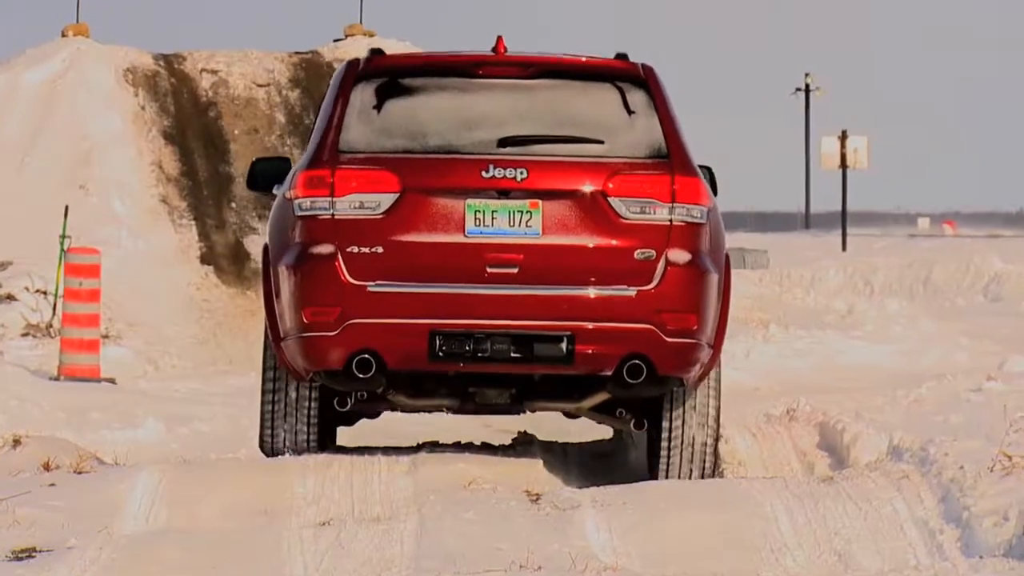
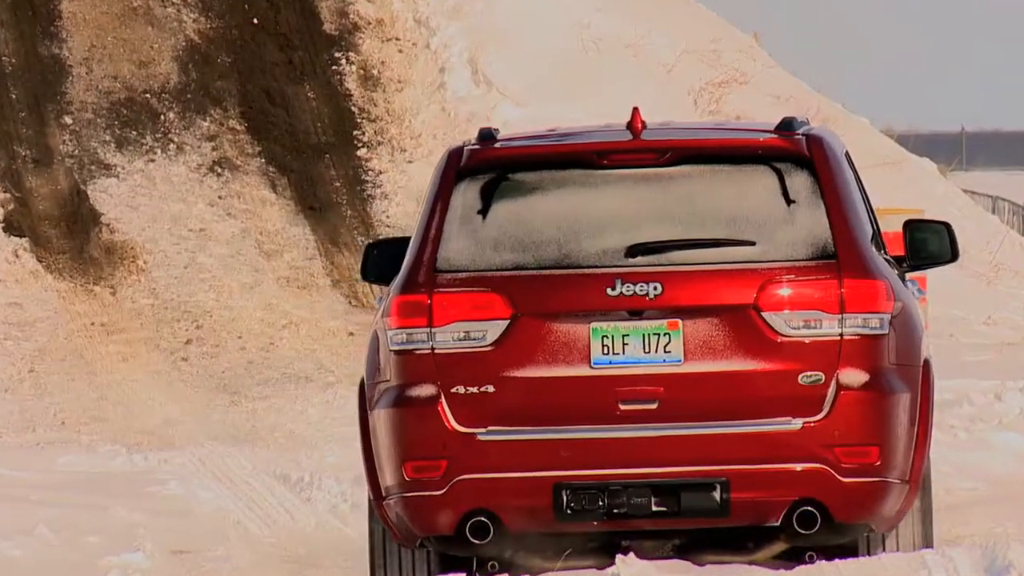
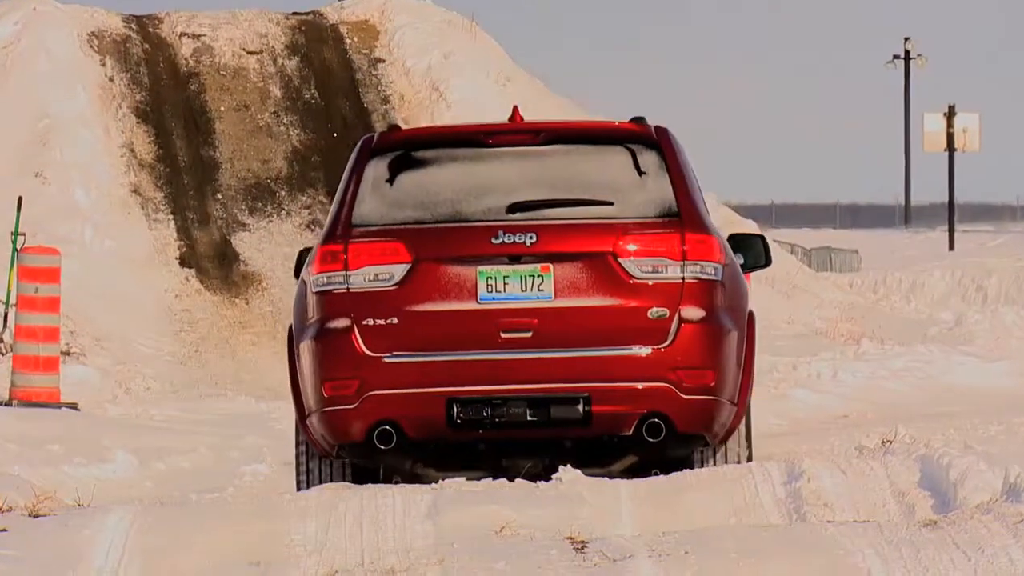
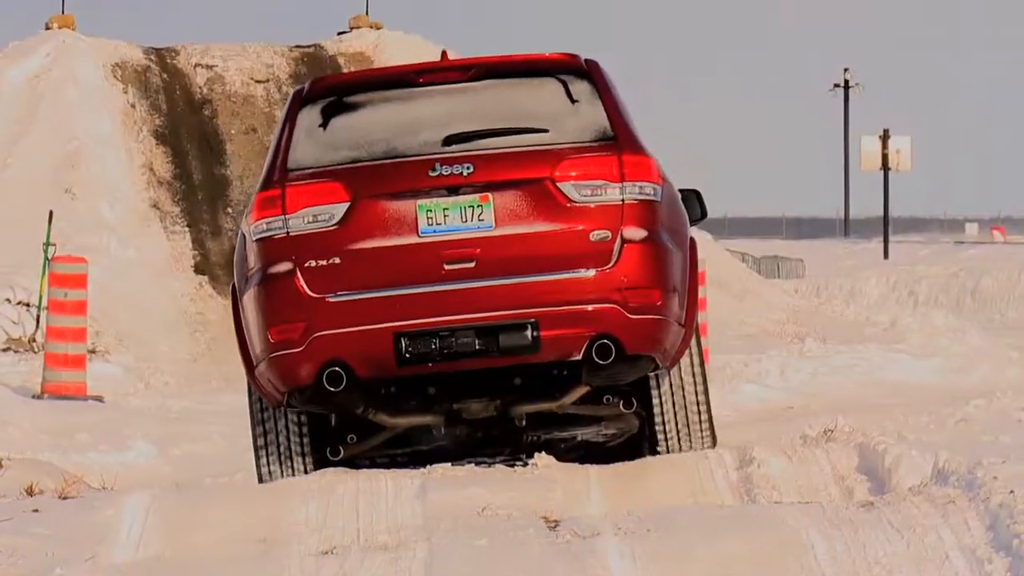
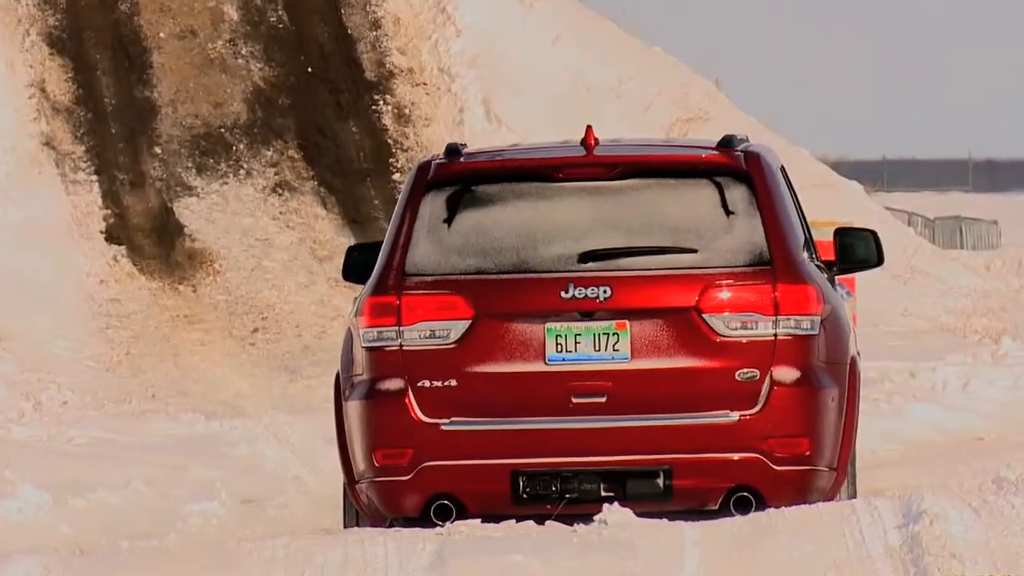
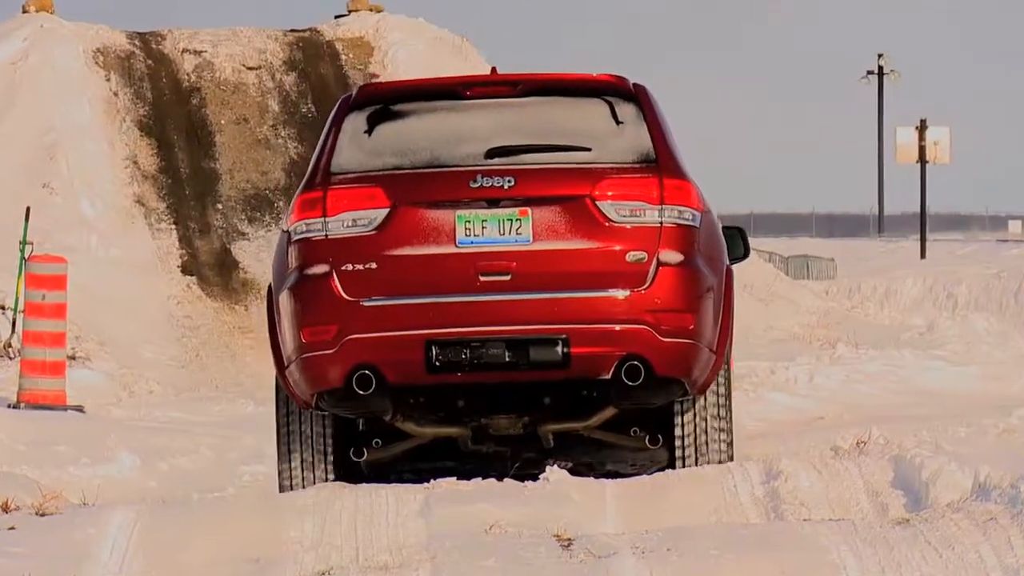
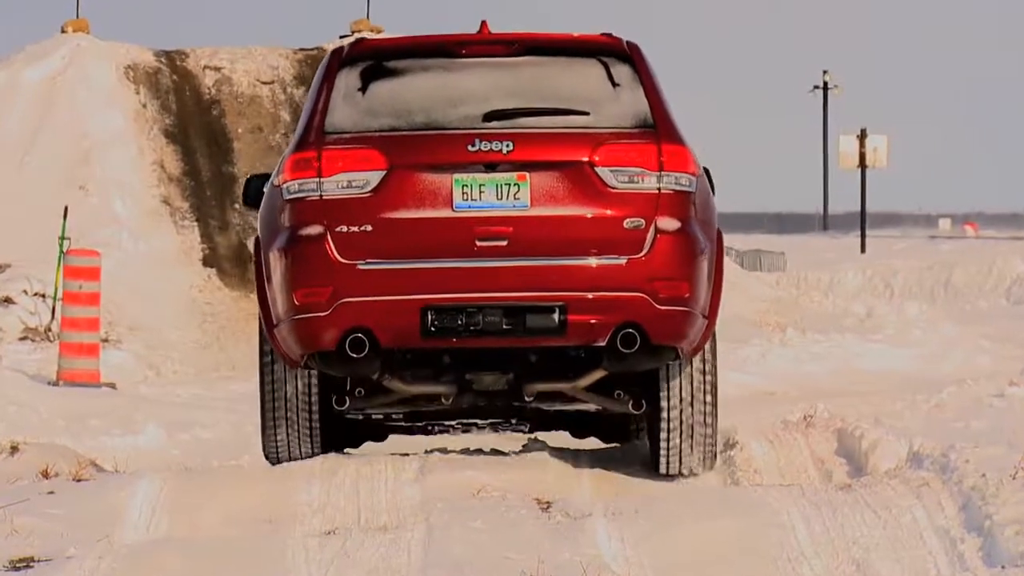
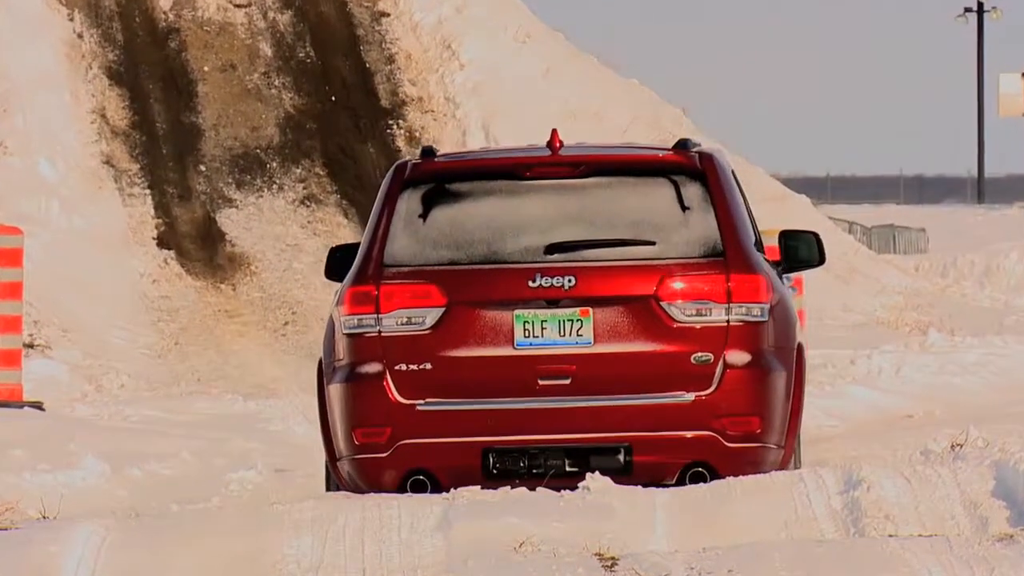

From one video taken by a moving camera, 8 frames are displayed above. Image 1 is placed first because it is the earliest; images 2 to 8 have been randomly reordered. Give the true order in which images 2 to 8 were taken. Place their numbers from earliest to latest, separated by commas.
7, 4, 6, 3, 8, 5, 2
